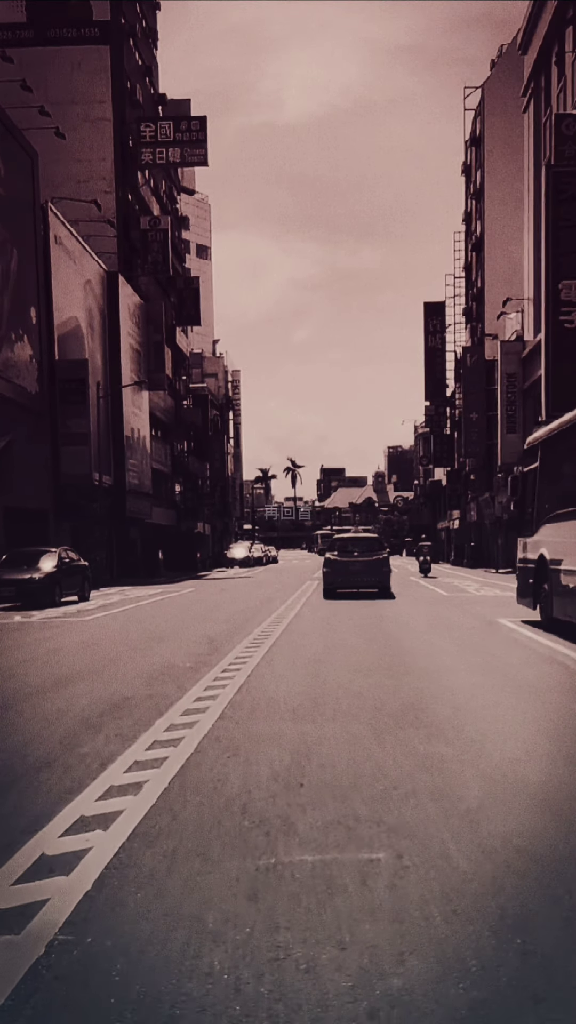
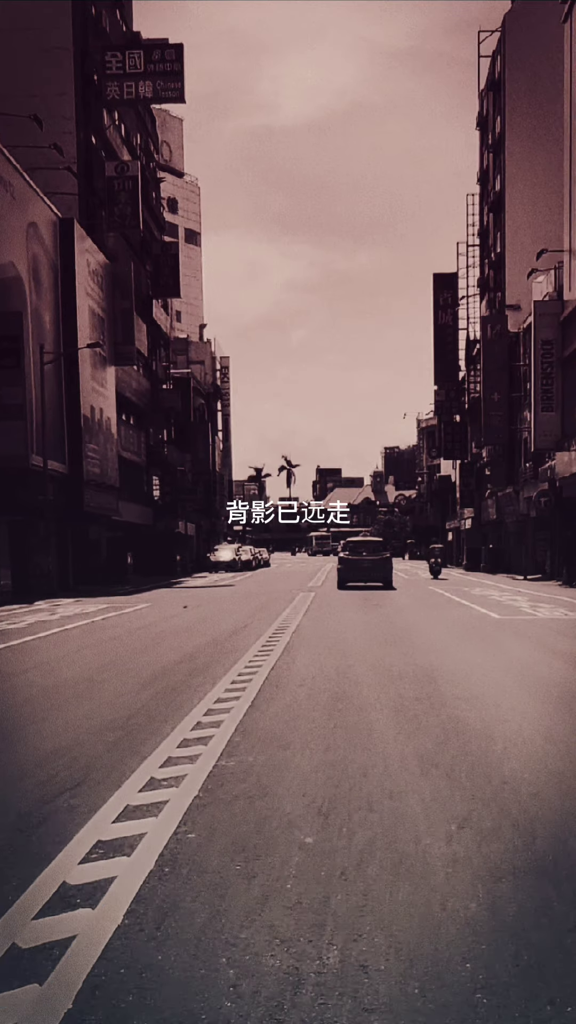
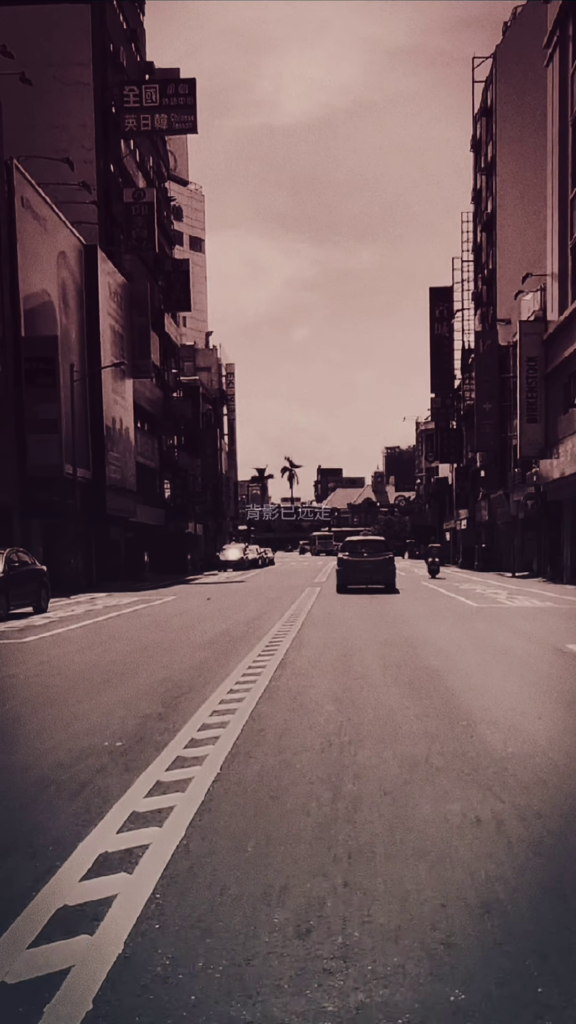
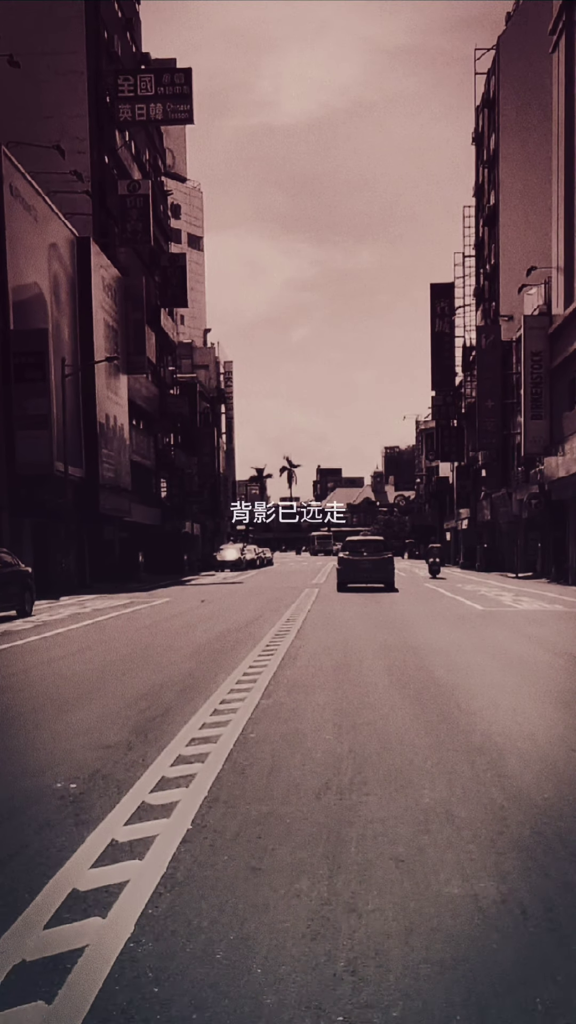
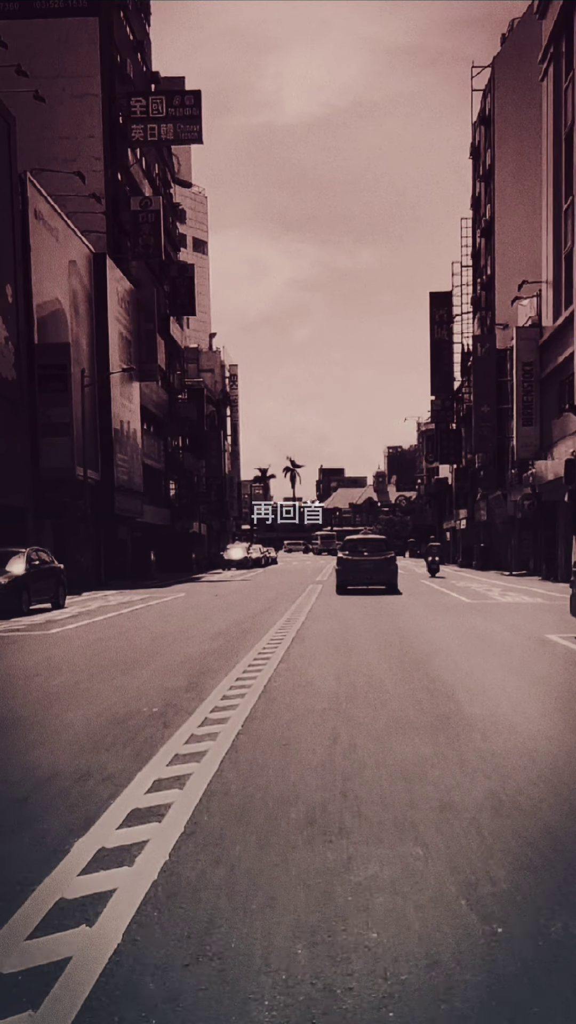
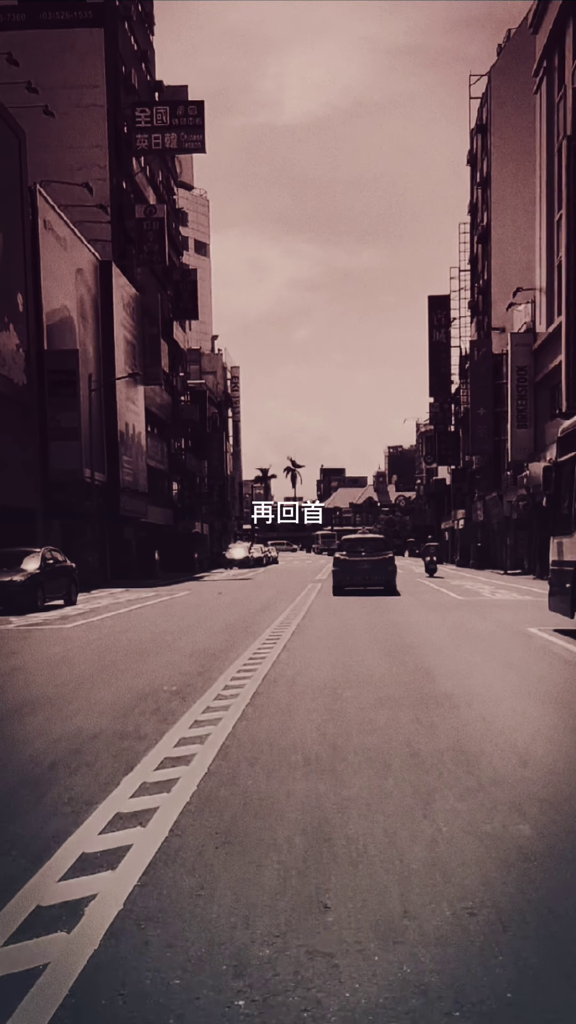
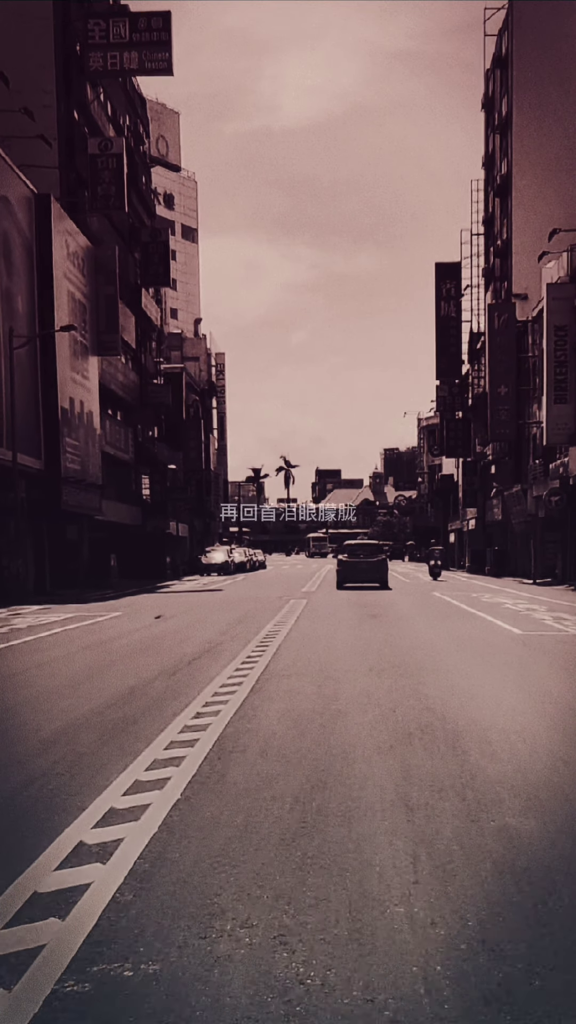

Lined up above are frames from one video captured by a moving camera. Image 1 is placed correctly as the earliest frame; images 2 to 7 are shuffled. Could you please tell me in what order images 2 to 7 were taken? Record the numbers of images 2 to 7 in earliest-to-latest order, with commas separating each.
6, 5, 3, 4, 2, 7
